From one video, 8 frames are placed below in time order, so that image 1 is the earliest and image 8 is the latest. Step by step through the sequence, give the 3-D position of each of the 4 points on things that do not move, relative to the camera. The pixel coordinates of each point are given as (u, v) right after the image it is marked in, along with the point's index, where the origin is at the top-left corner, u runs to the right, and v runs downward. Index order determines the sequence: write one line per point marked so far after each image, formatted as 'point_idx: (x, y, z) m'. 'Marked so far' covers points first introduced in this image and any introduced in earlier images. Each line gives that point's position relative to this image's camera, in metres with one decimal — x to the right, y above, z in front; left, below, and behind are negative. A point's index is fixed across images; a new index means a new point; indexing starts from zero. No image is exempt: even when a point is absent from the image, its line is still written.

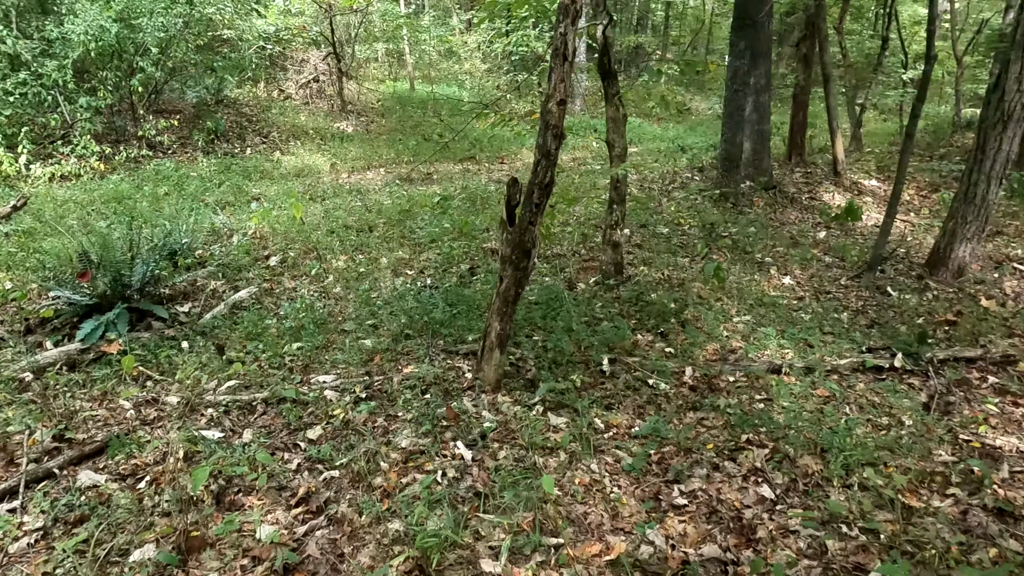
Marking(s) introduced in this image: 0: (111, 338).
0: (-3.0, -0.4, +4.9) m
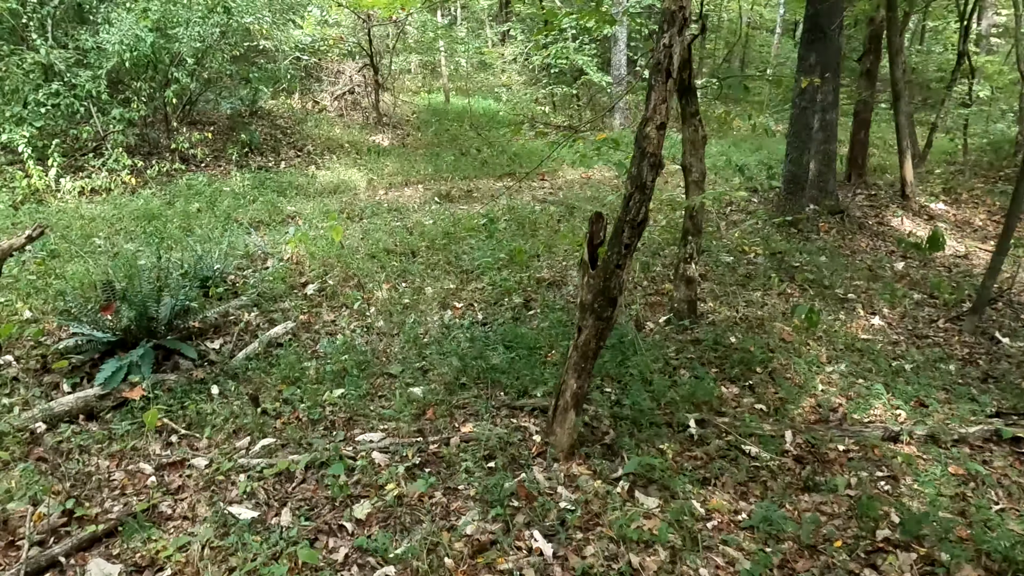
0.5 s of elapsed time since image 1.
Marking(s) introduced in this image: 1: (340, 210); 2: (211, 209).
0: (-2.5, -0.6, +4.4) m
1: (-2.5, +1.1, +9.4) m
2: (-4.1, +1.0, +9.0) m
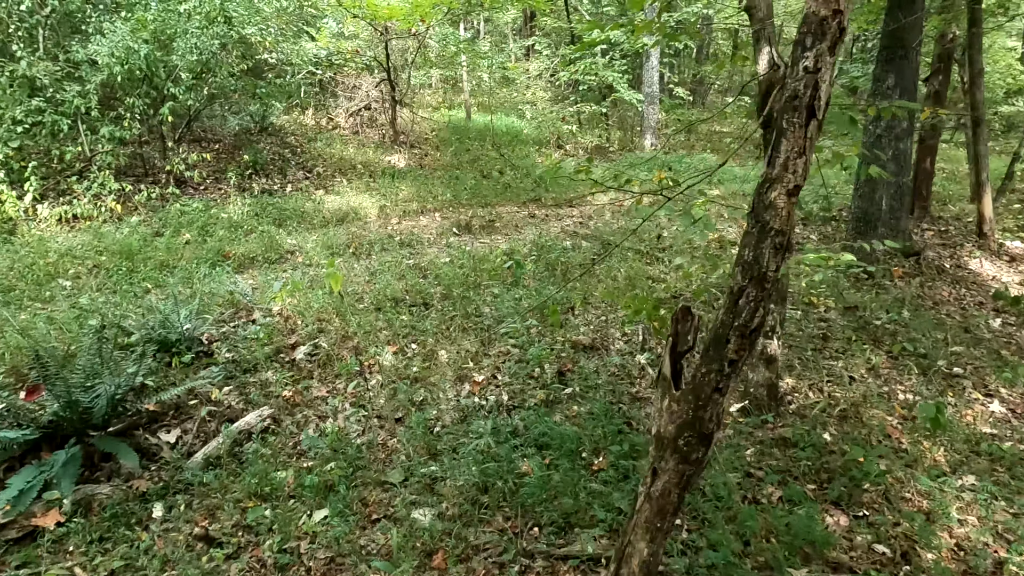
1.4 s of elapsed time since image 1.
0: (-2.3, -1.1, +3.4) m
1: (-2.1, +0.6, +8.4) m
2: (-3.7, +0.5, +8.0) m
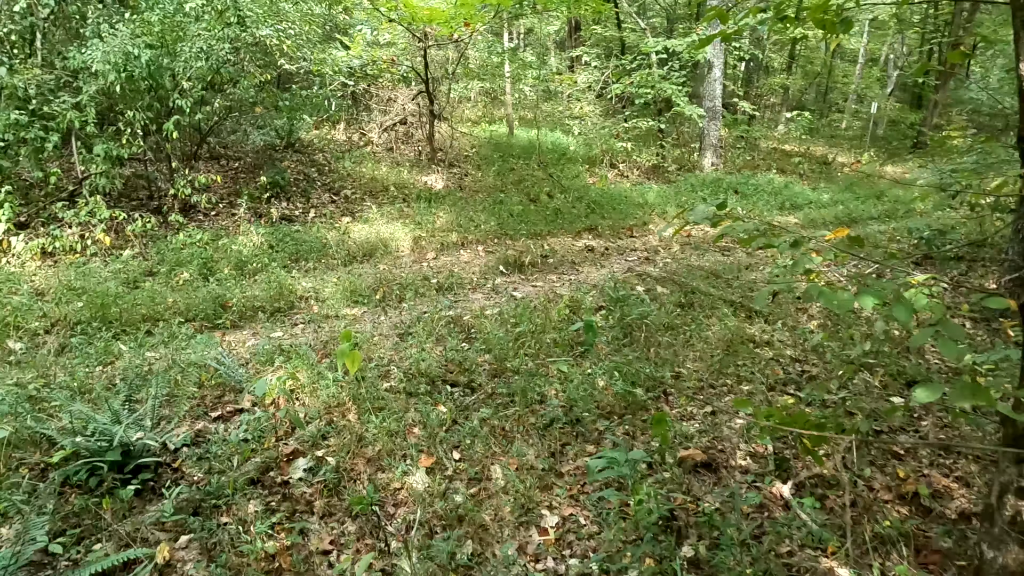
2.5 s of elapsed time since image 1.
0: (-2.0, -1.5, +1.9) m
1: (-1.5, 0.0, +6.9) m
2: (-3.1, 0.0, +6.6) m
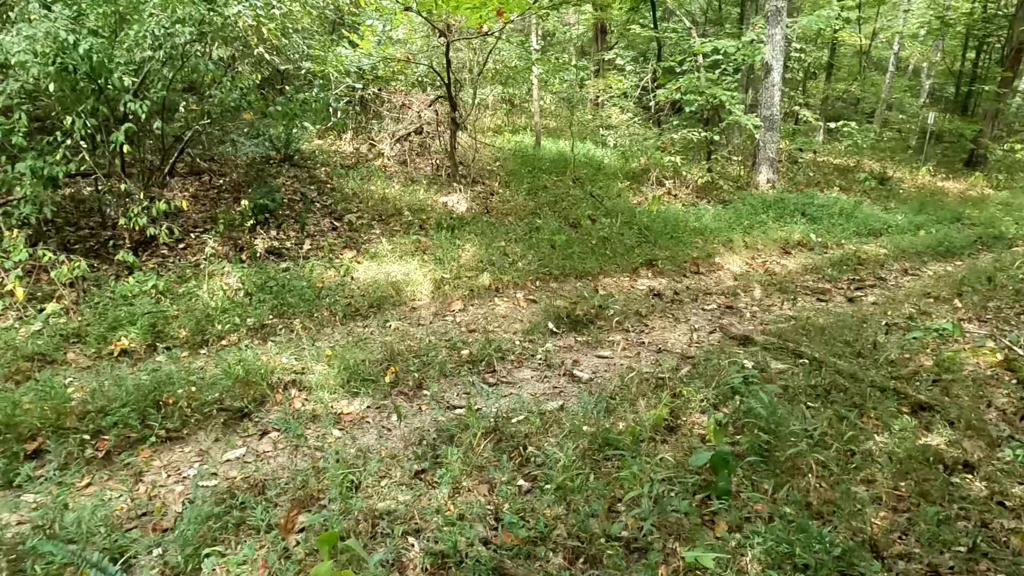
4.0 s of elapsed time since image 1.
0: (-1.6, -2.0, -0.1) m
1: (-1.0, -0.6, +5.0) m
2: (-2.7, -0.6, +4.7) m
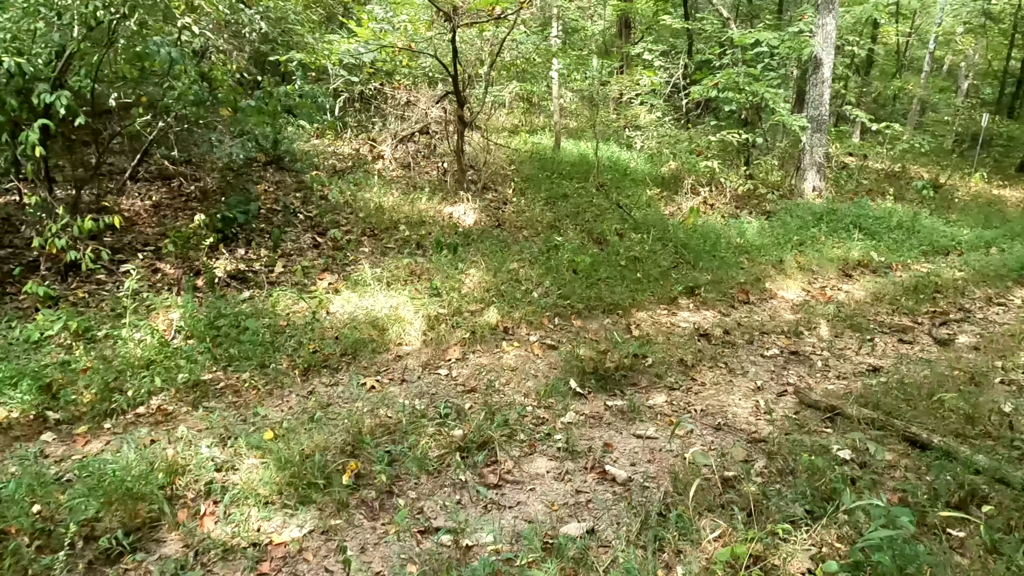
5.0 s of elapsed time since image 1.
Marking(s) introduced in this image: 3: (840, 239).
0: (-1.7, -2.4, -1.5) m
1: (-1.0, -0.9, +3.6) m
2: (-2.6, -0.9, +3.3) m
3: (+5.1, +0.8, +10.3) m
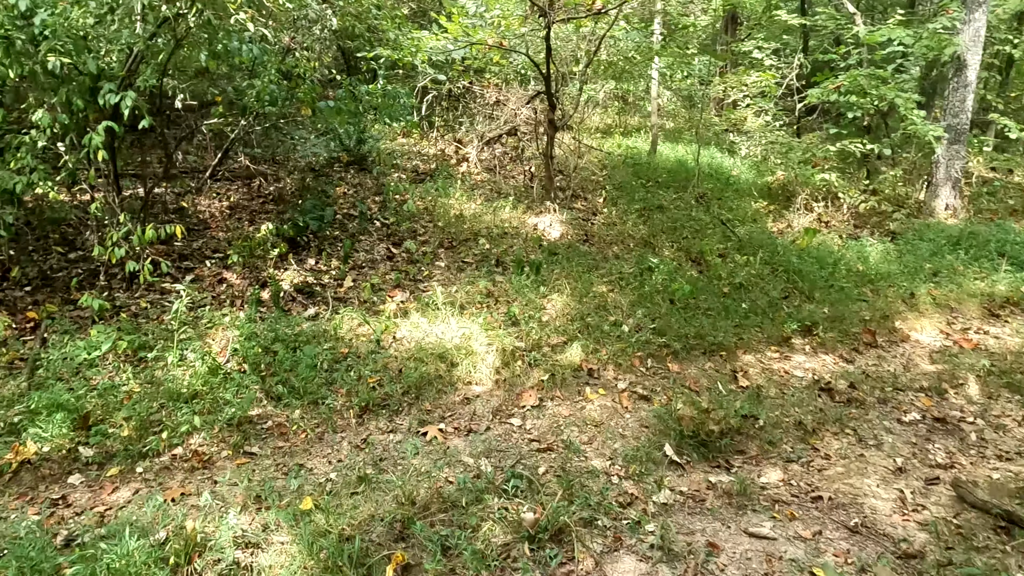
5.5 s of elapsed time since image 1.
0: (-2.0, -2.6, -1.9) m
1: (-0.6, -1.1, +3.0) m
2: (-2.3, -1.0, +2.9) m
3: (+6.3, +0.2, +8.9) m
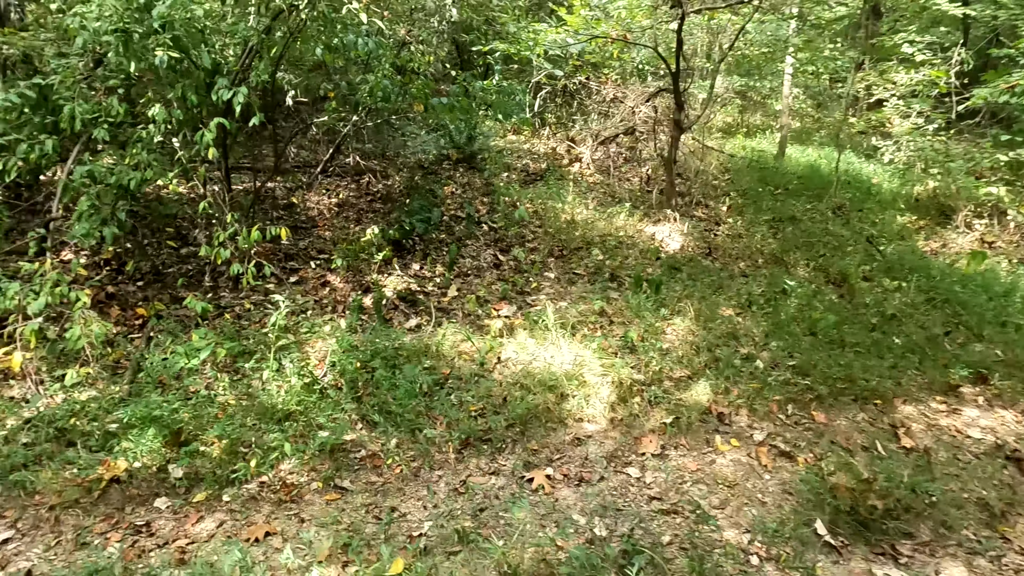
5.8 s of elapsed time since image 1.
0: (-2.3, -2.7, -2.1) m
1: (-0.1, -1.3, +2.5) m
2: (-1.8, -1.1, +2.7) m
3: (+7.7, -0.2, +7.4) m
